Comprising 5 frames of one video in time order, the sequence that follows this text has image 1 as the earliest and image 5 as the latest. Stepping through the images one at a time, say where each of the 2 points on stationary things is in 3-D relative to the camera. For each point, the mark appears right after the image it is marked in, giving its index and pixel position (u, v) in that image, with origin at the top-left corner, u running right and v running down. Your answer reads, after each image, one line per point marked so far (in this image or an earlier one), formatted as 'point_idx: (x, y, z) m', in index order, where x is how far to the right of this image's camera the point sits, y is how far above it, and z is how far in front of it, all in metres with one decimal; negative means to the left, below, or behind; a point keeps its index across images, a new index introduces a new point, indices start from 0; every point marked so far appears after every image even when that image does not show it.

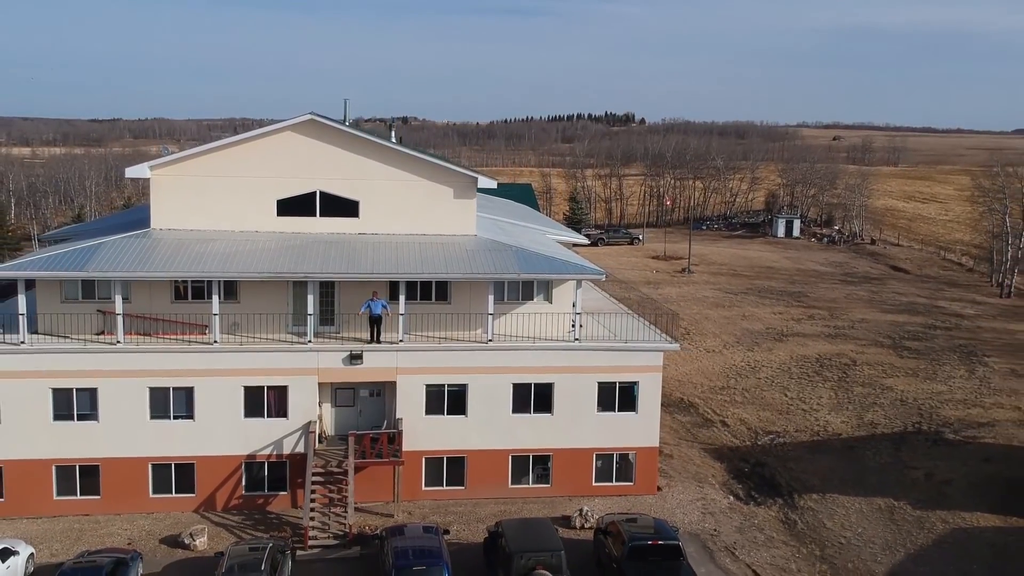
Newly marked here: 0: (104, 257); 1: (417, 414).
0: (-5.0, +0.4, +19.6) m
1: (-1.2, -1.5, +19.7) m
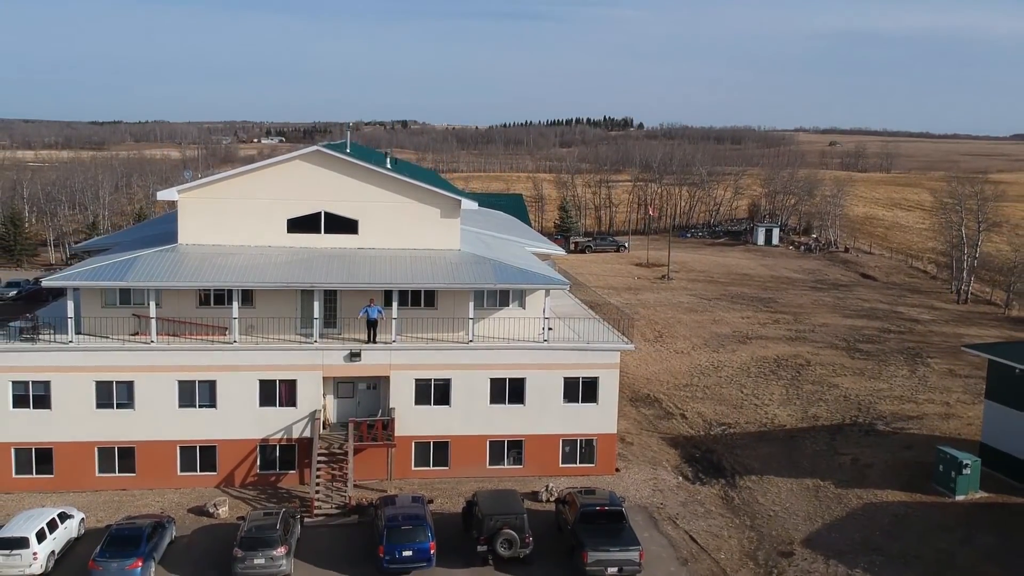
0: (-5.3, +0.3, +22.8) m
1: (-1.5, -1.7, +22.9) m
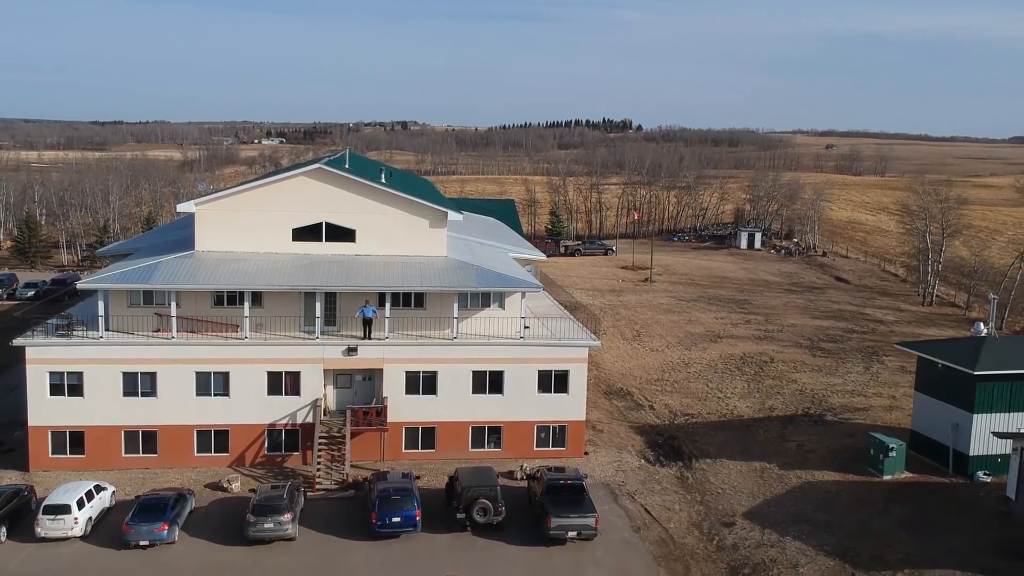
0: (-5.6, +0.2, +25.7) m
1: (-1.8, -1.7, +25.9) m
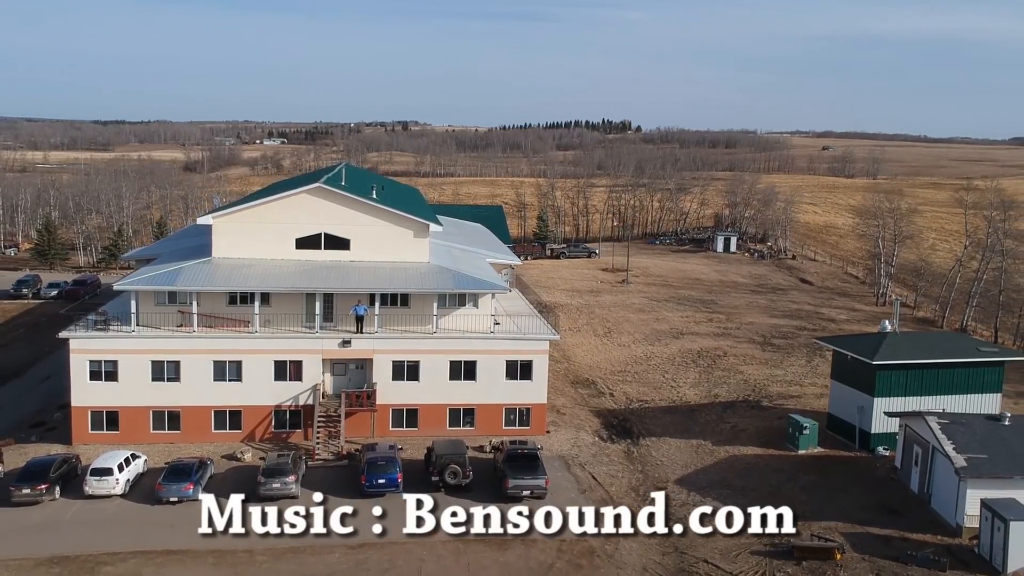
0: (-6.1, +0.2, +30.1) m
1: (-2.4, -1.7, +30.3) m
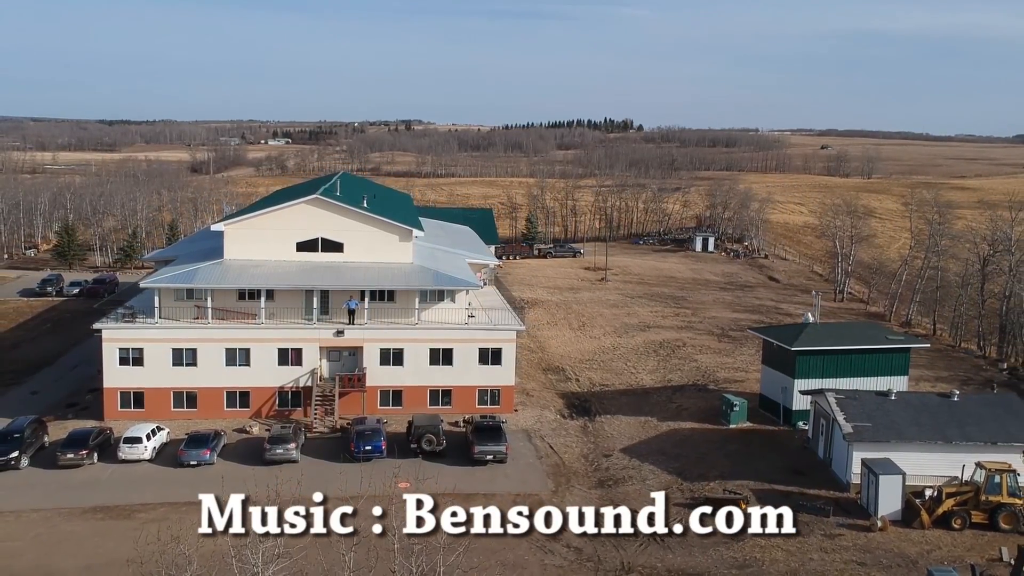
0: (-6.8, +0.3, +34.9) m
1: (-3.0, -1.7, +35.0) m
